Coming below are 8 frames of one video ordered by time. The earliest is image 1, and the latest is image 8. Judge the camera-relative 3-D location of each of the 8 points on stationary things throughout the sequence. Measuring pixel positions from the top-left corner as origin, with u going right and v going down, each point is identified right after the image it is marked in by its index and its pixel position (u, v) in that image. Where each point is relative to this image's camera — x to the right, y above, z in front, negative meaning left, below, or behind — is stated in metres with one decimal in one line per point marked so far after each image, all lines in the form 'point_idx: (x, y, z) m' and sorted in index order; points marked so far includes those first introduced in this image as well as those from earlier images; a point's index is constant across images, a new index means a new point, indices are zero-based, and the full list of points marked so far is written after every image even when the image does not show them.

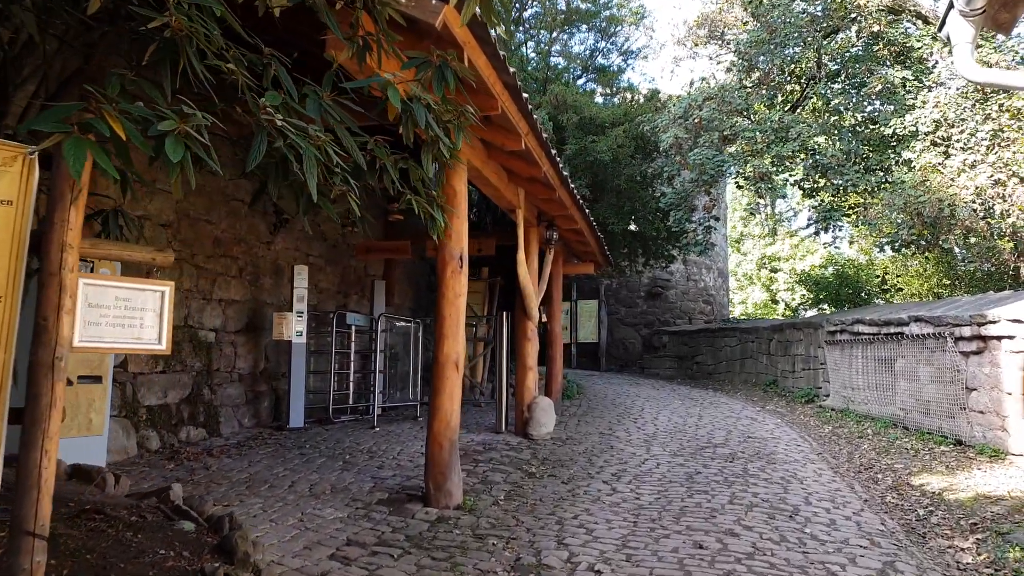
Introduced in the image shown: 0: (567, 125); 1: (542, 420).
0: (+0.8, +2.4, +11.3) m
1: (+0.3, -1.2, +6.9) m
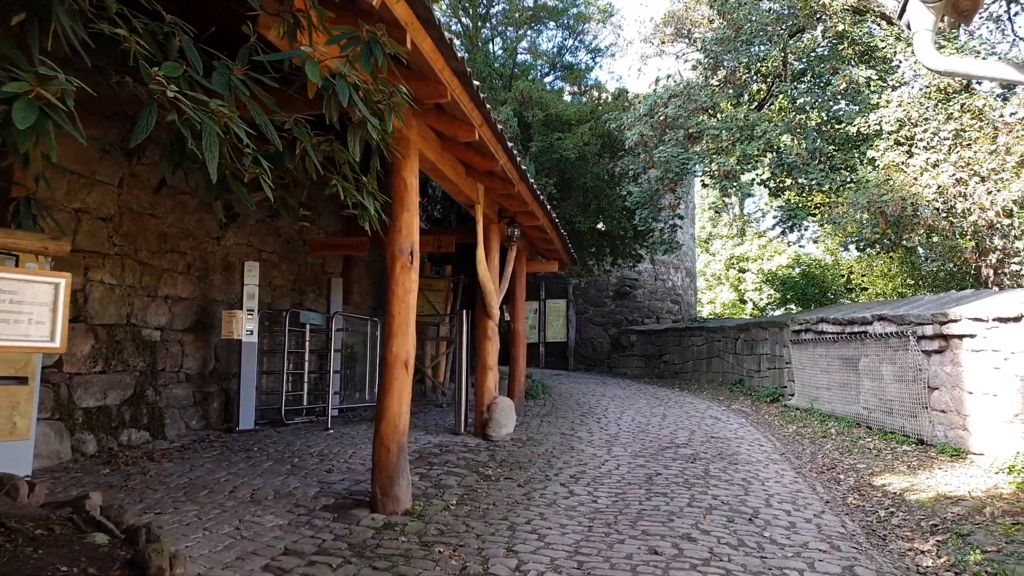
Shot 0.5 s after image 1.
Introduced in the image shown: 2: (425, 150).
0: (+0.3, +2.4, +11.2) m
1: (-0.1, -1.2, +6.8) m
2: (-0.5, +0.9, +4.8) m
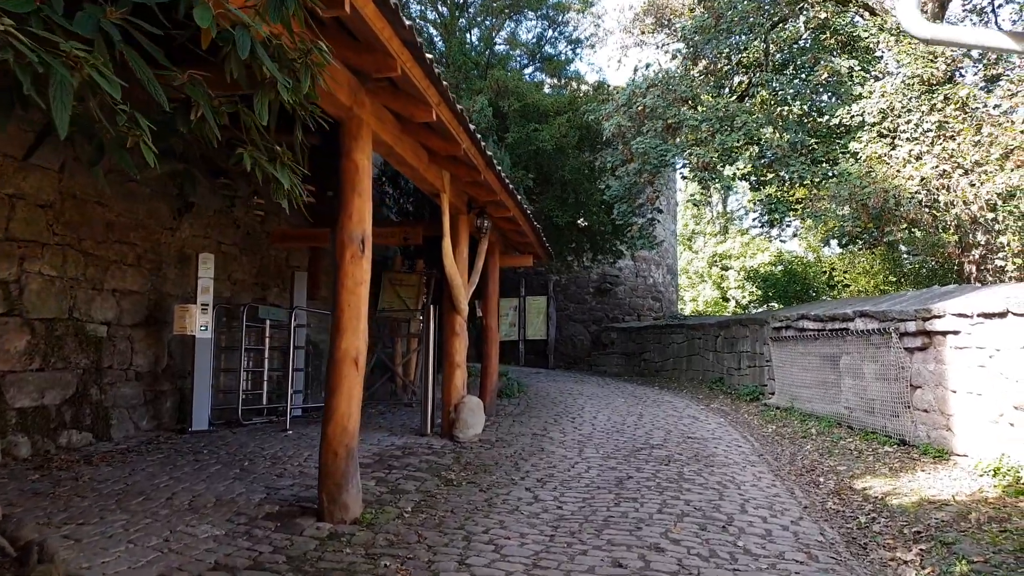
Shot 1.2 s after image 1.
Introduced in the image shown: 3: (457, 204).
0: (-0.1, +2.5, +10.9) m
1: (-0.4, -1.1, +6.5) m
2: (-0.8, +0.9, +4.5) m
3: (-0.4, +0.7, +6.3) m
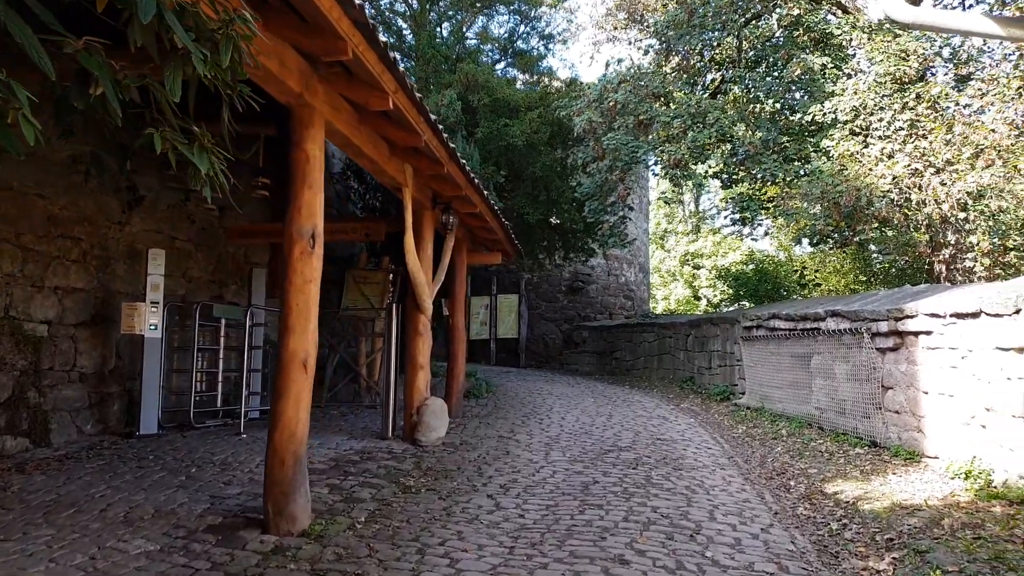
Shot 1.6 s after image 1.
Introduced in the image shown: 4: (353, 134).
0: (-0.5, +2.5, +10.7) m
1: (-0.6, -1.1, +6.2) m
2: (-1.0, +0.9, +4.2) m
3: (-0.7, +0.7, +6.1) m
4: (-0.9, +0.9, +4.5) m
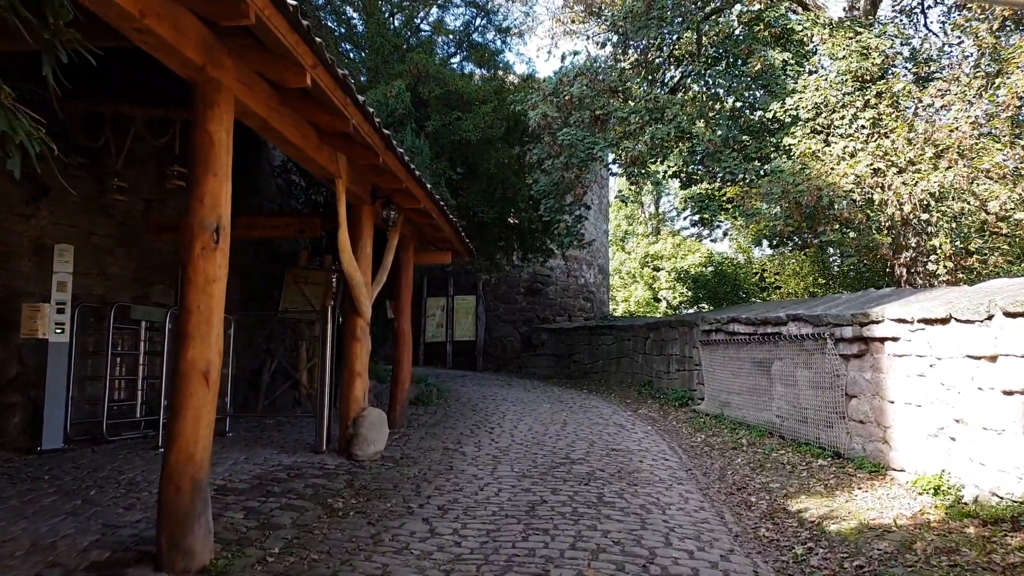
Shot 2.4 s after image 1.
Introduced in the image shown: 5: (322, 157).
0: (-1.1, +2.5, +10.2) m
1: (-1.1, -1.1, +5.8) m
2: (-1.3, +0.9, +3.7) m
3: (-1.1, +0.7, +5.6) m
4: (-1.3, +0.9, +4.0) m
5: (-1.2, +0.8, +4.8) m
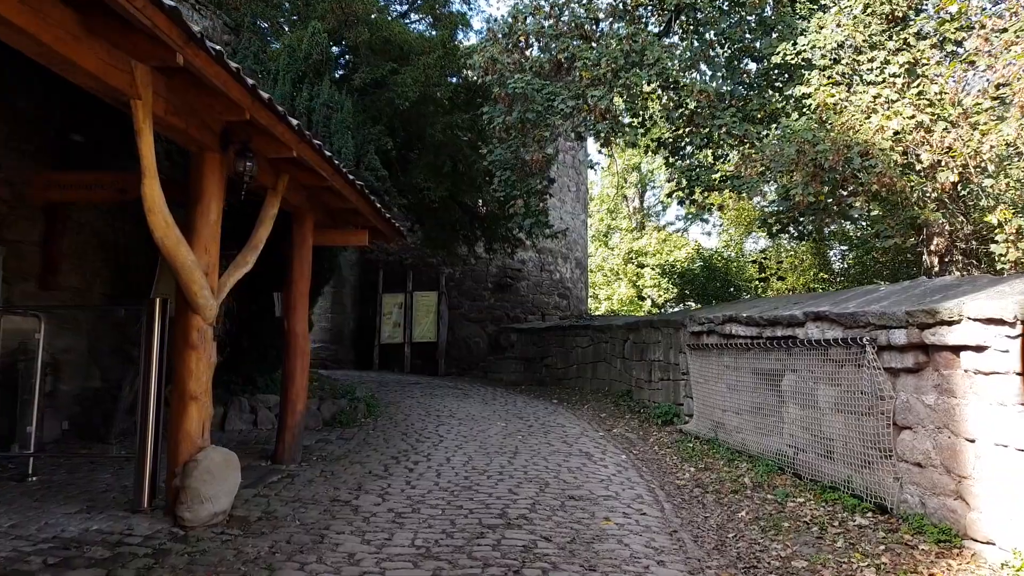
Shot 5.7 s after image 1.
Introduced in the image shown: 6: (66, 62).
0: (-1.7, +2.6, +8.3) m
1: (-1.6, -1.0, +3.9) m
2: (-1.8, +1.0, +1.9) m
3: (-1.6, +0.8, +3.8) m
4: (-1.7, +1.0, +2.2) m
5: (-1.7, +0.9, +3.0) m
6: (-1.7, +0.9, +2.9) m
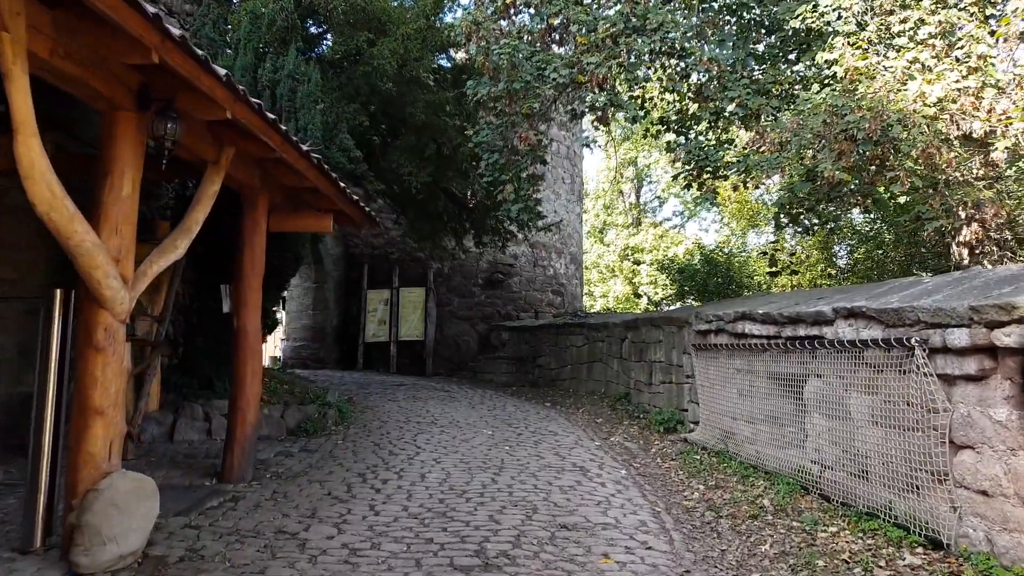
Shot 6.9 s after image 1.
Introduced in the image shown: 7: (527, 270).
0: (-1.8, +2.7, +7.6) m
1: (-1.7, -1.0, +3.2) m
2: (-1.8, +1.0, +1.1) m
3: (-1.7, +0.8, +3.0) m
4: (-1.8, +1.0, +1.4) m
5: (-1.8, +1.0, +2.2) m
6: (-1.8, +0.9, +2.1) m
7: (+0.2, +0.3, +14.7) m
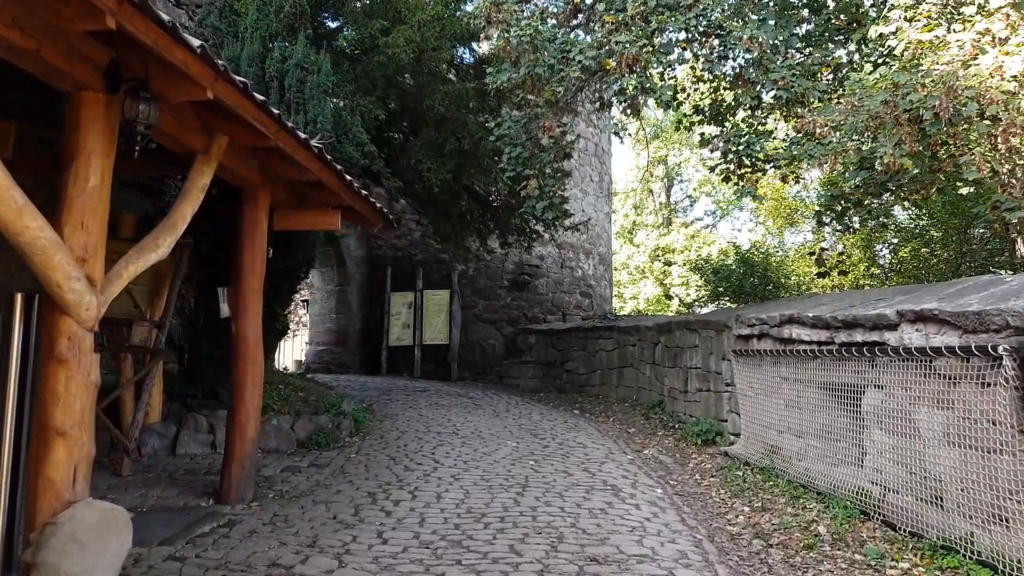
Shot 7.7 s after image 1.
0: (-1.6, +2.6, +7.2) m
1: (-1.6, -1.0, +2.8) m
2: (-1.8, +1.0, +0.7) m
3: (-1.7, +0.8, +2.6) m
4: (-1.8, +1.0, +1.0) m
5: (-1.7, +0.9, +1.8) m
6: (-1.8, +0.9, +1.7) m
7: (+0.7, +0.3, +14.3) m
